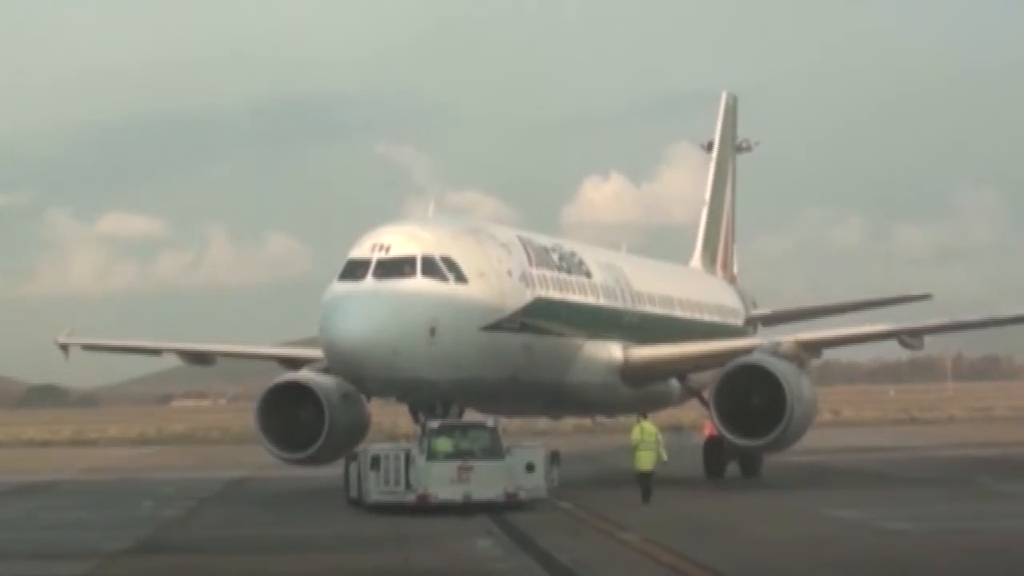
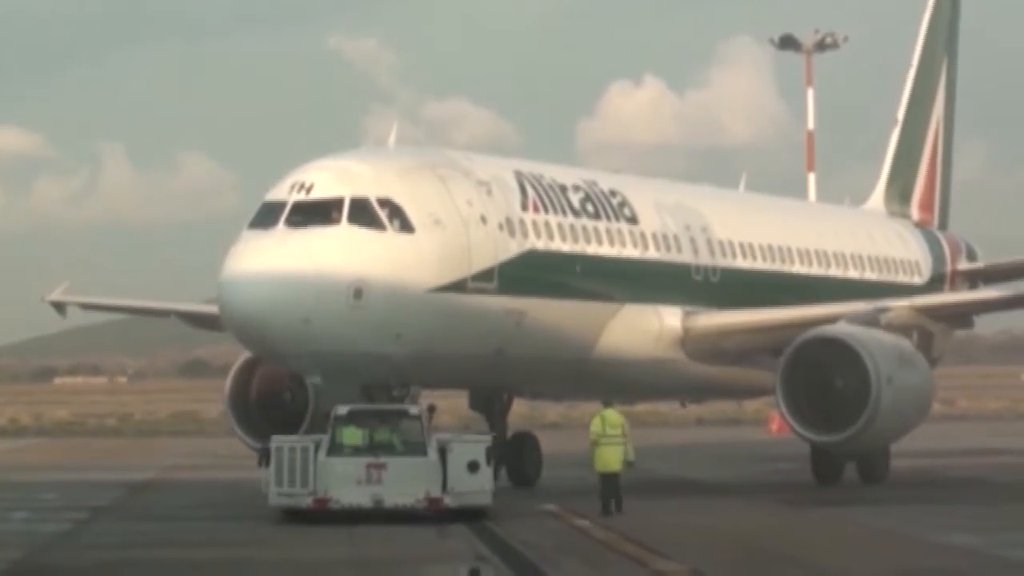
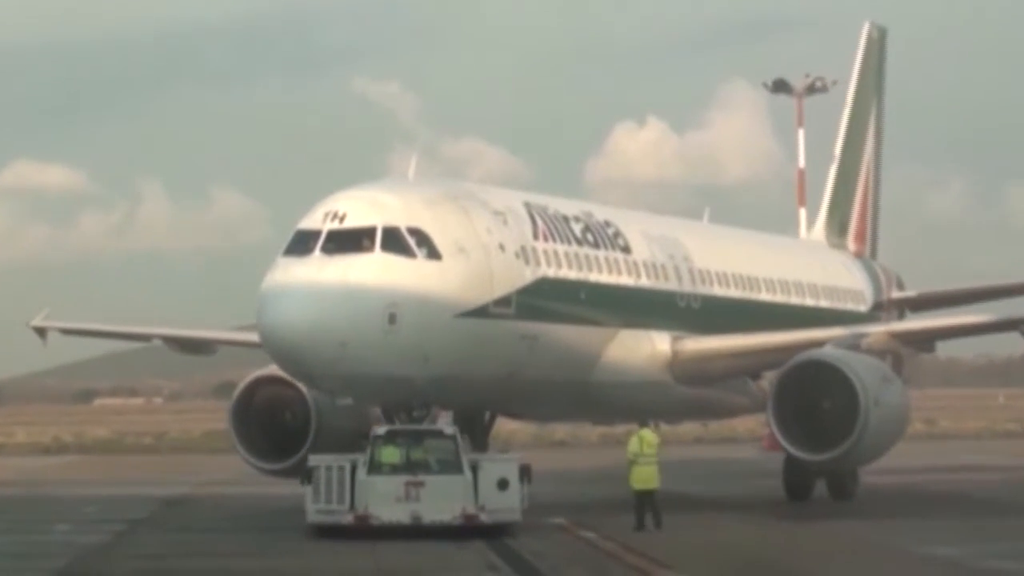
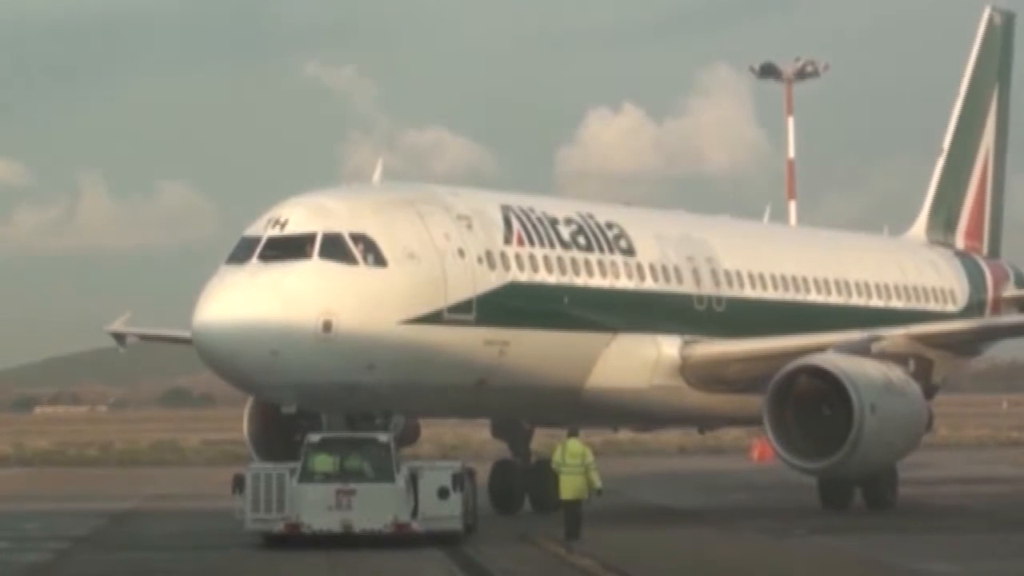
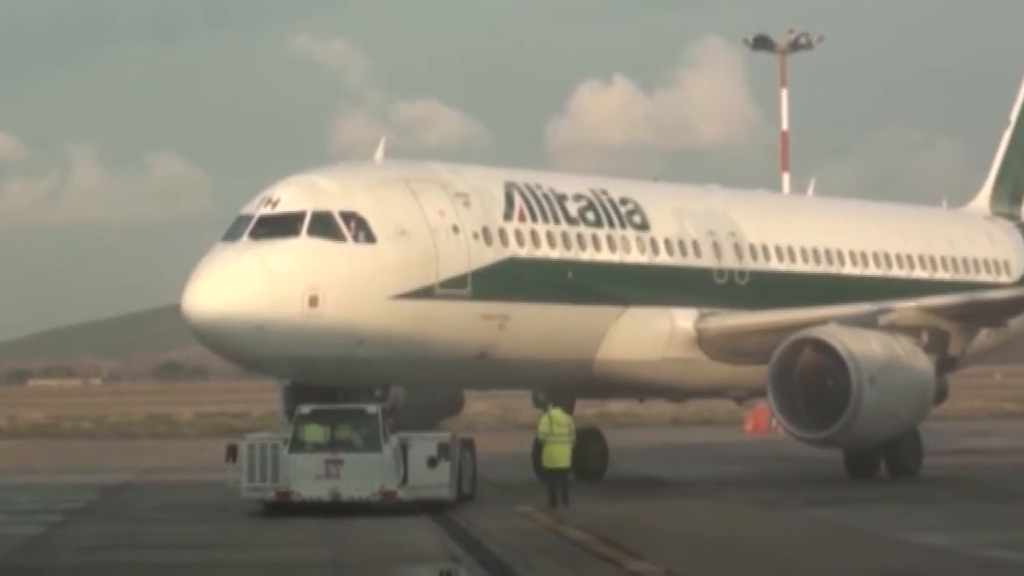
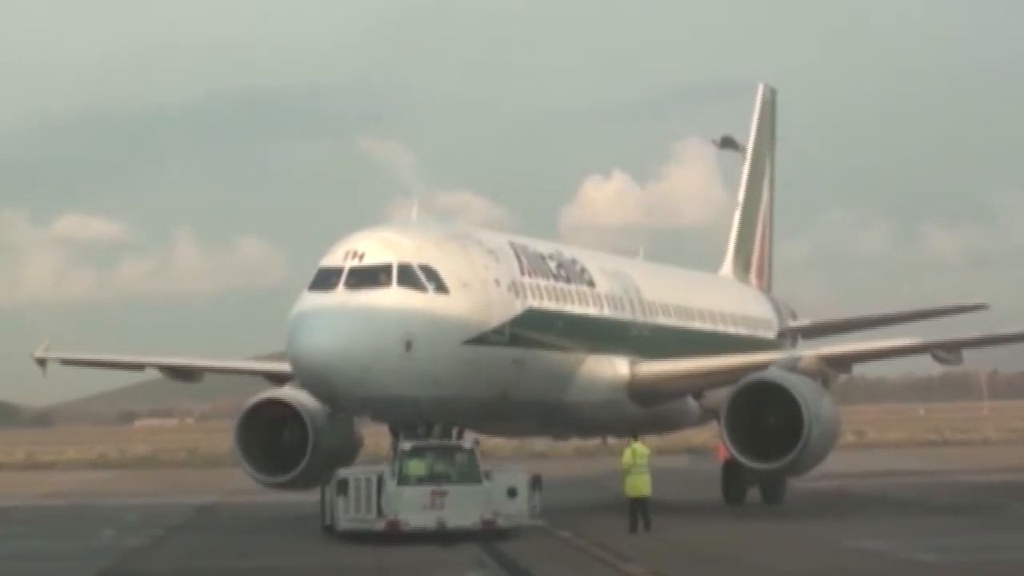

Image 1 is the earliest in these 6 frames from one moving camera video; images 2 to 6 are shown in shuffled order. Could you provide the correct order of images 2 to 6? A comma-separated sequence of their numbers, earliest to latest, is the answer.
6, 3, 2, 4, 5
